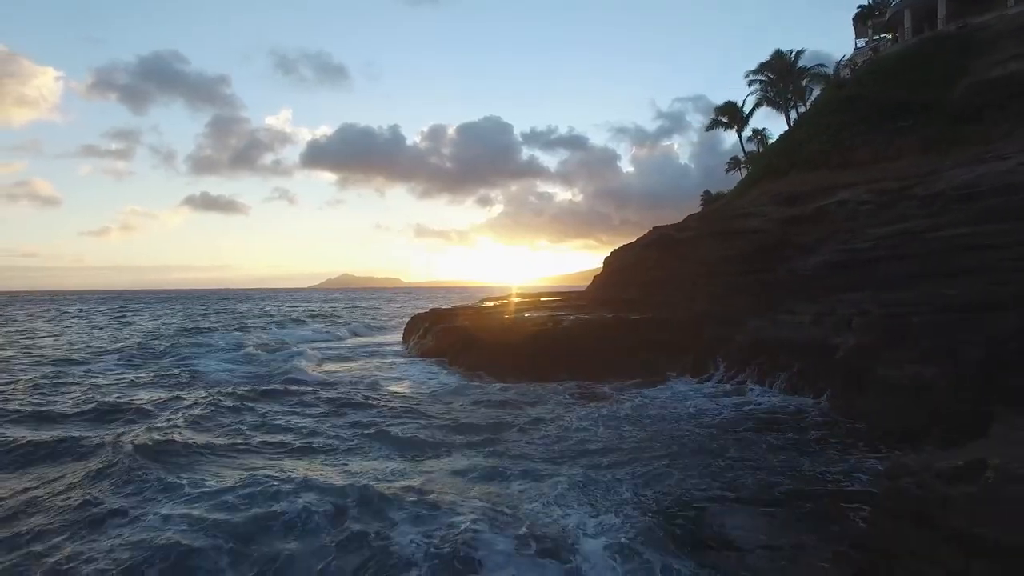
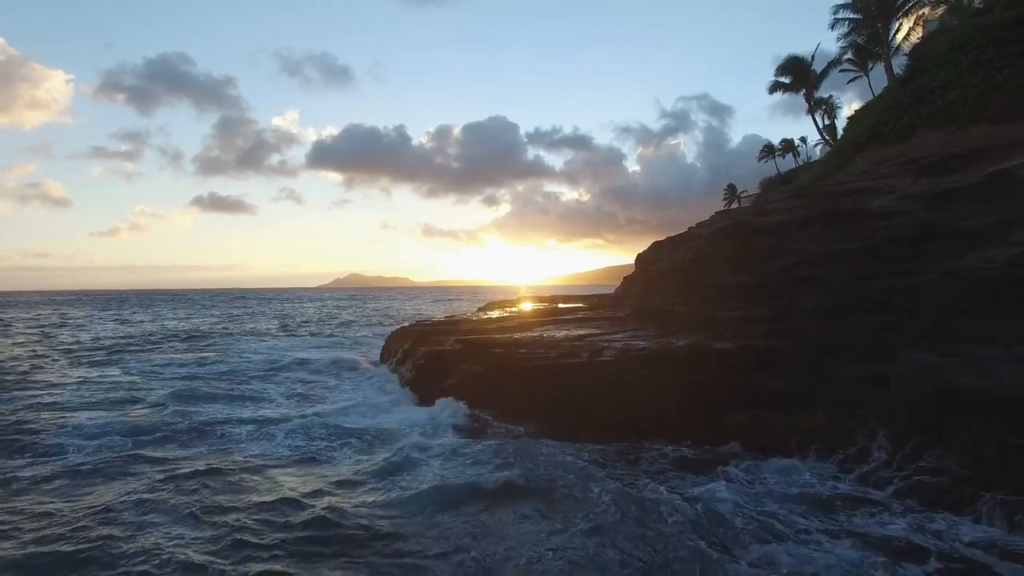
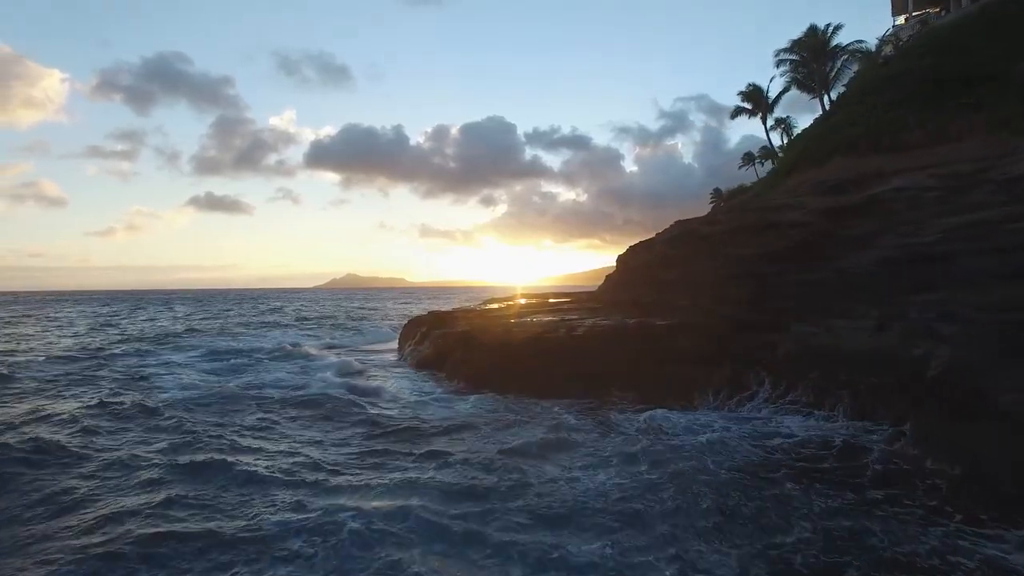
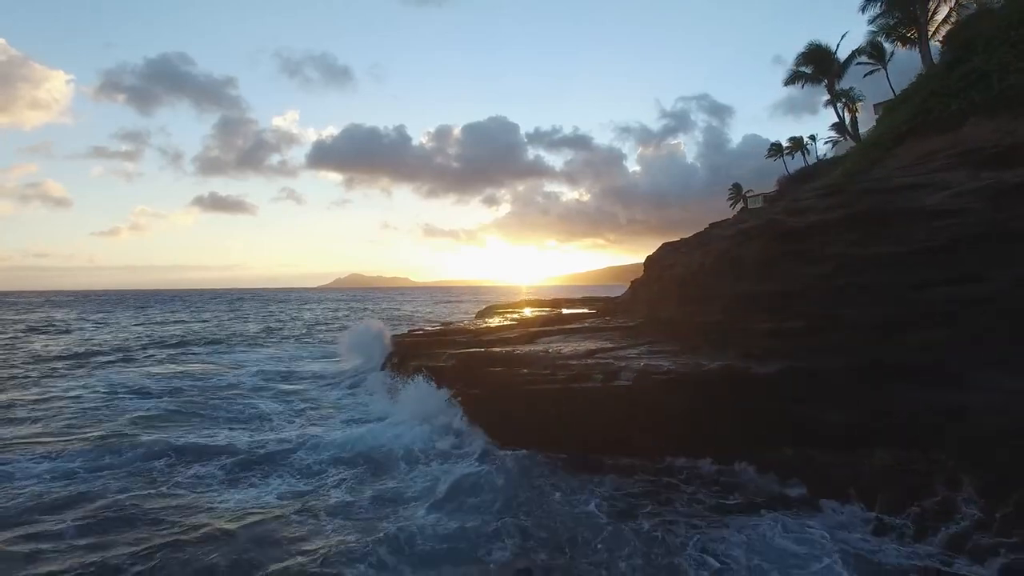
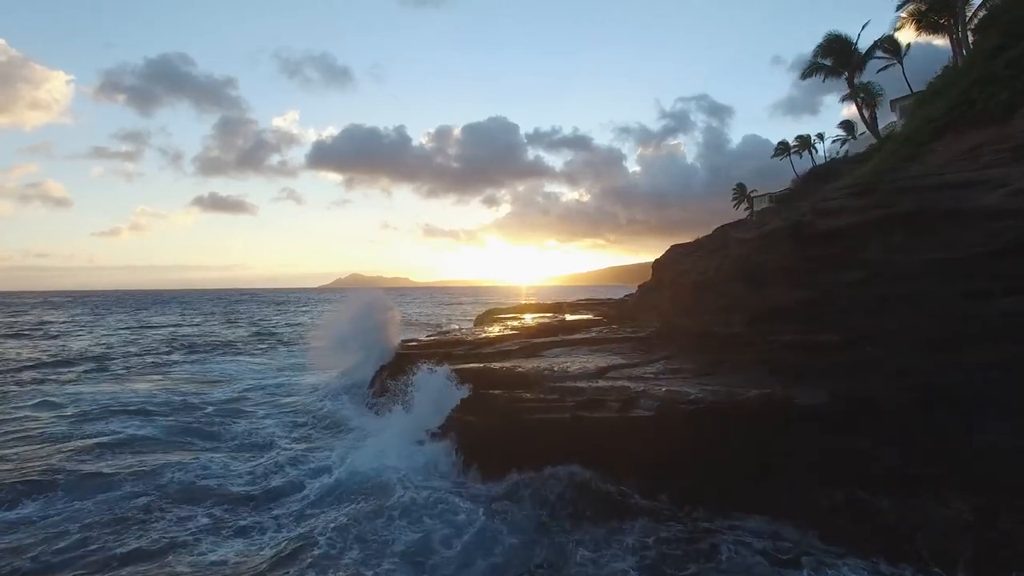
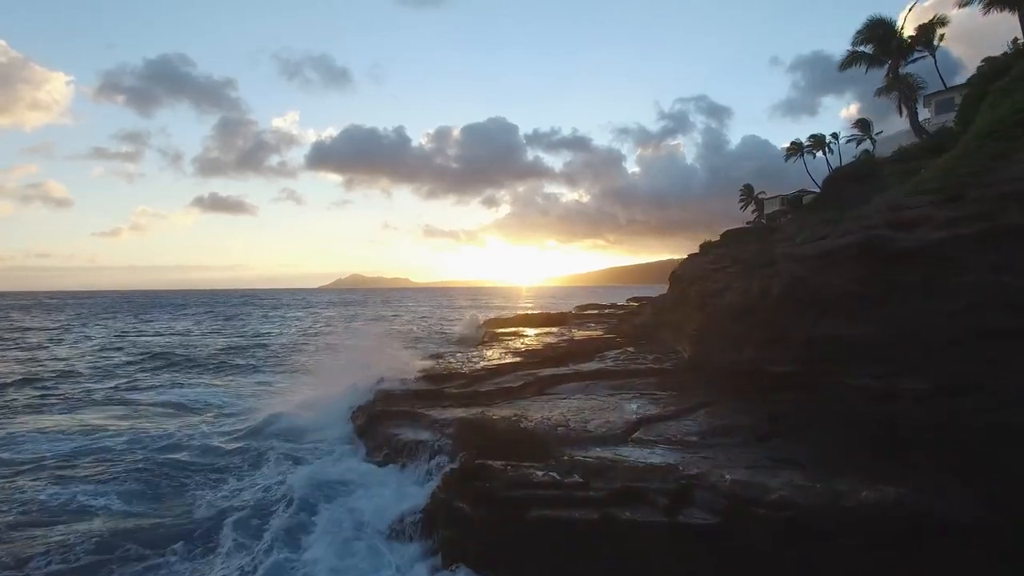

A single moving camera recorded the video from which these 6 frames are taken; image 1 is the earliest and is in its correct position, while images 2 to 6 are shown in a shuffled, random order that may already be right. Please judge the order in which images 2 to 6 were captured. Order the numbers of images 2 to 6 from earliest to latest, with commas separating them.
3, 2, 4, 5, 6
